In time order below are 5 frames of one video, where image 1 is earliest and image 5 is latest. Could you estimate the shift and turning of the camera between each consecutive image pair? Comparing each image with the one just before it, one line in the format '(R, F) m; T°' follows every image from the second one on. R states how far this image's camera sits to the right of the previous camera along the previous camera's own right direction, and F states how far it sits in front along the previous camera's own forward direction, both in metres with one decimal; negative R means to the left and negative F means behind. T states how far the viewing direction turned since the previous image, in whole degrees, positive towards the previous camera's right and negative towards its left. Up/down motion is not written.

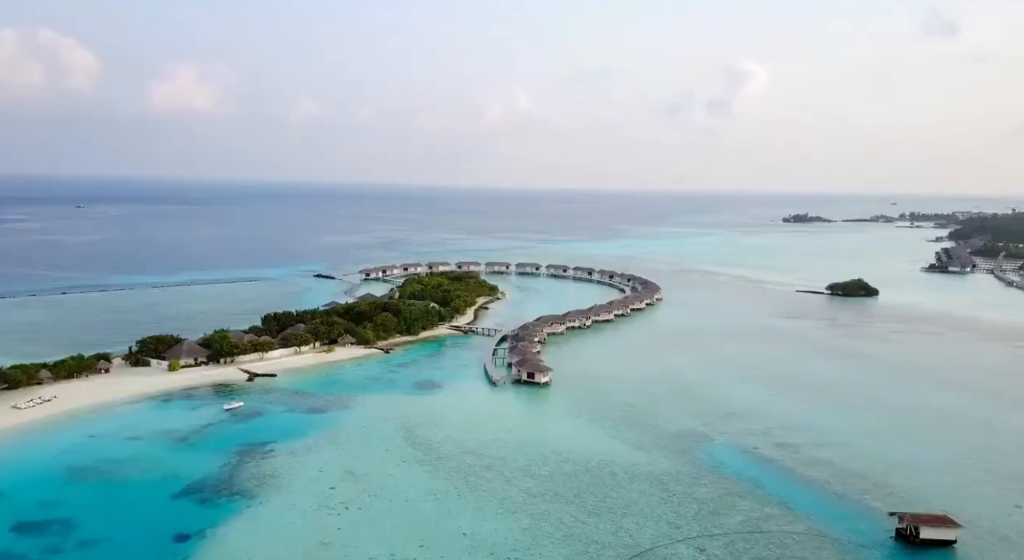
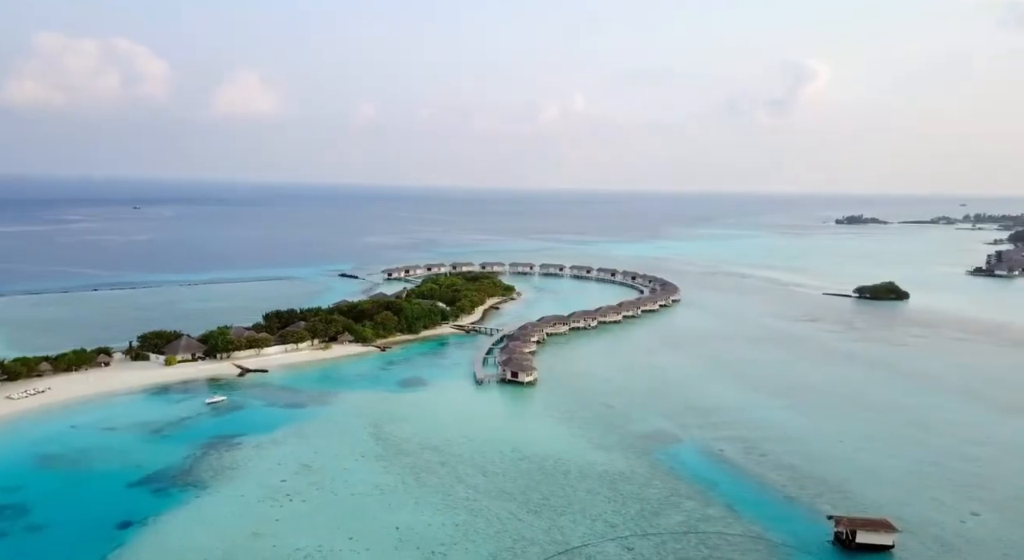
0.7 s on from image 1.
(+1.5, 0.0) m; -3°
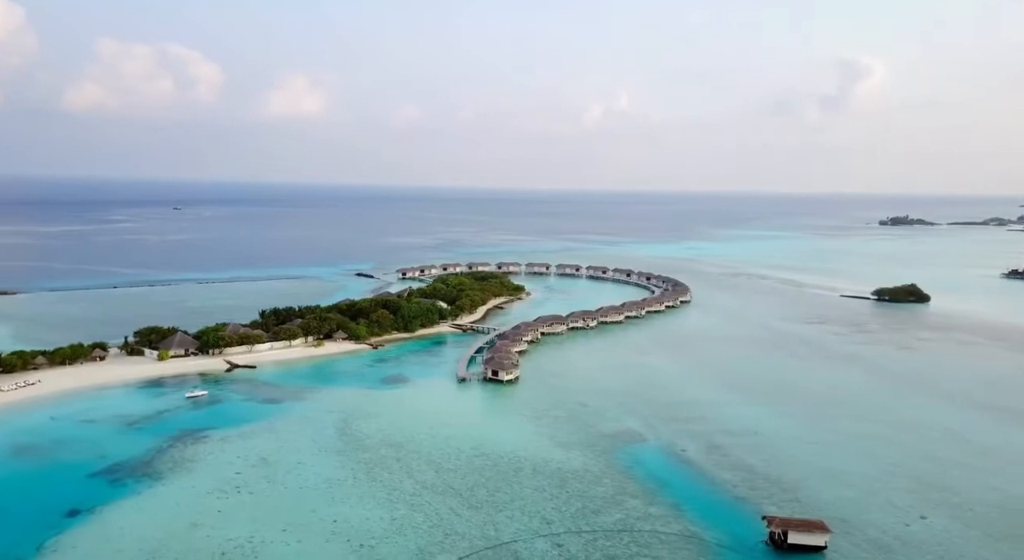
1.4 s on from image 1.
(+1.3, 0.0) m; -2°
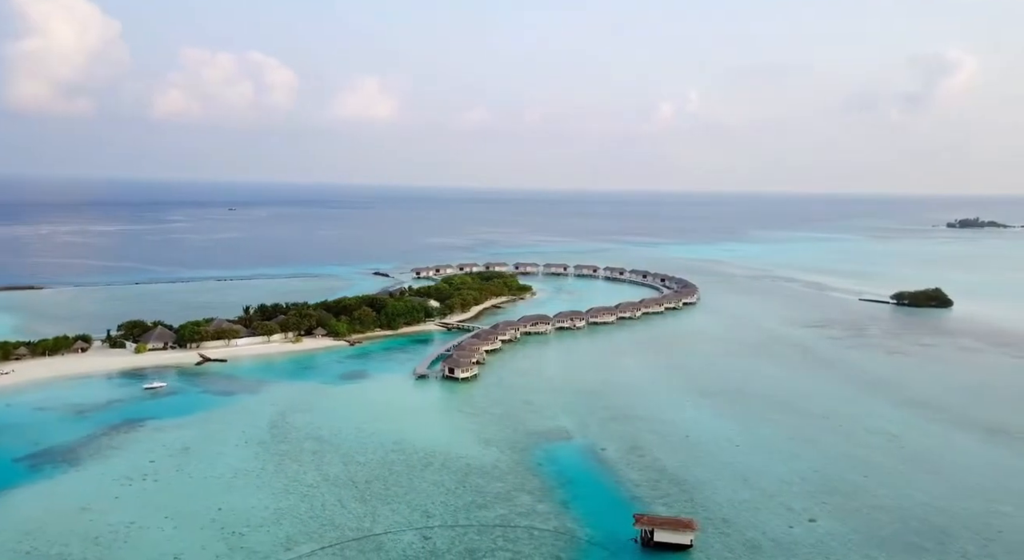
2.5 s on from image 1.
(+2.3, 0.0) m; -3°
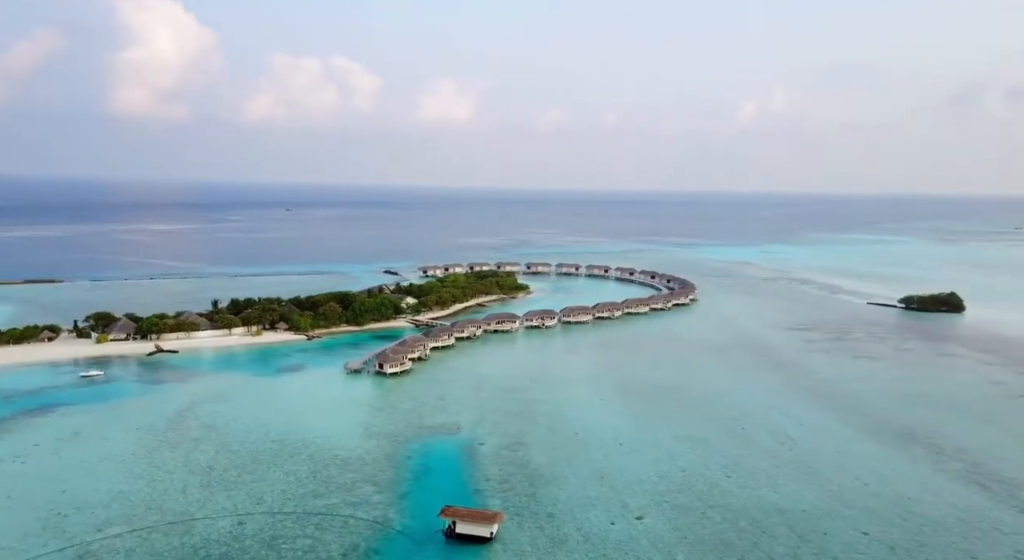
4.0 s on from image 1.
(+3.1, 0.0) m; -3°
